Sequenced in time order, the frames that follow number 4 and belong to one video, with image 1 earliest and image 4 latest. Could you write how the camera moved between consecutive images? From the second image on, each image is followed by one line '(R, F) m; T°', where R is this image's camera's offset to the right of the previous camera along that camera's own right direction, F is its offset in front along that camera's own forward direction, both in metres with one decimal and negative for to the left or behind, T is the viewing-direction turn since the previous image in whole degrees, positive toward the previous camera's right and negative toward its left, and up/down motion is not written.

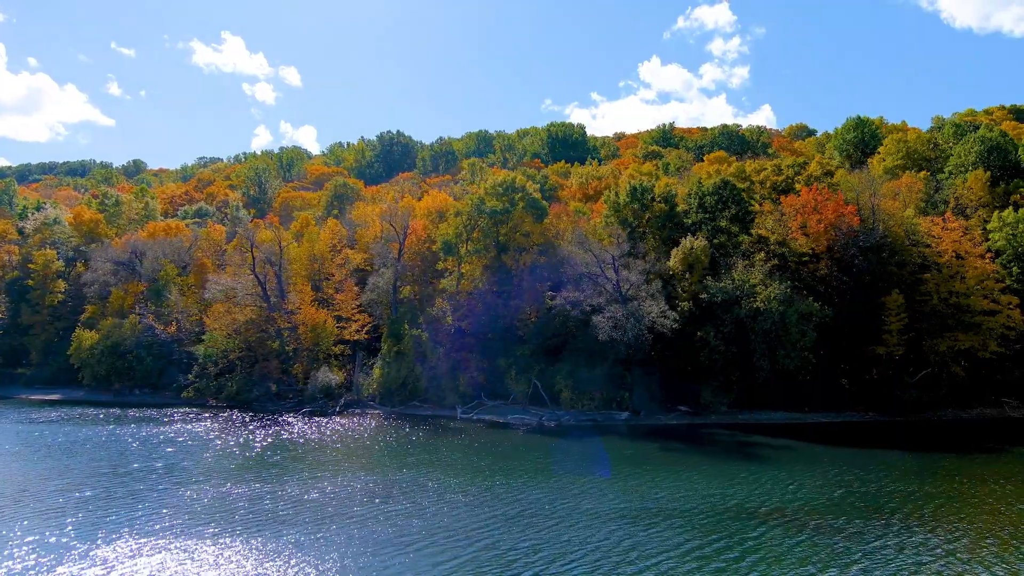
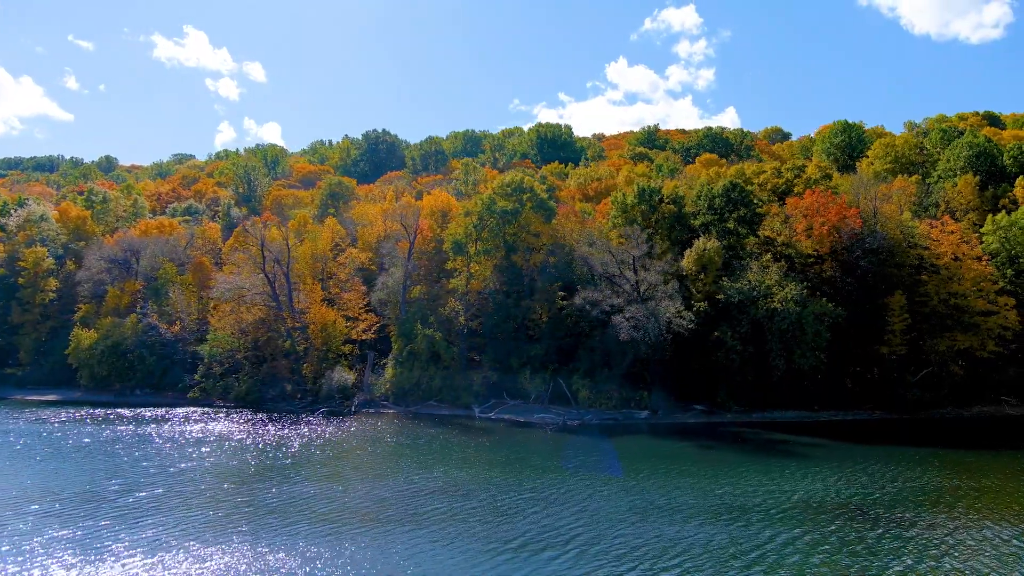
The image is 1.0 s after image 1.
(-2.5, -0.1) m; +2°
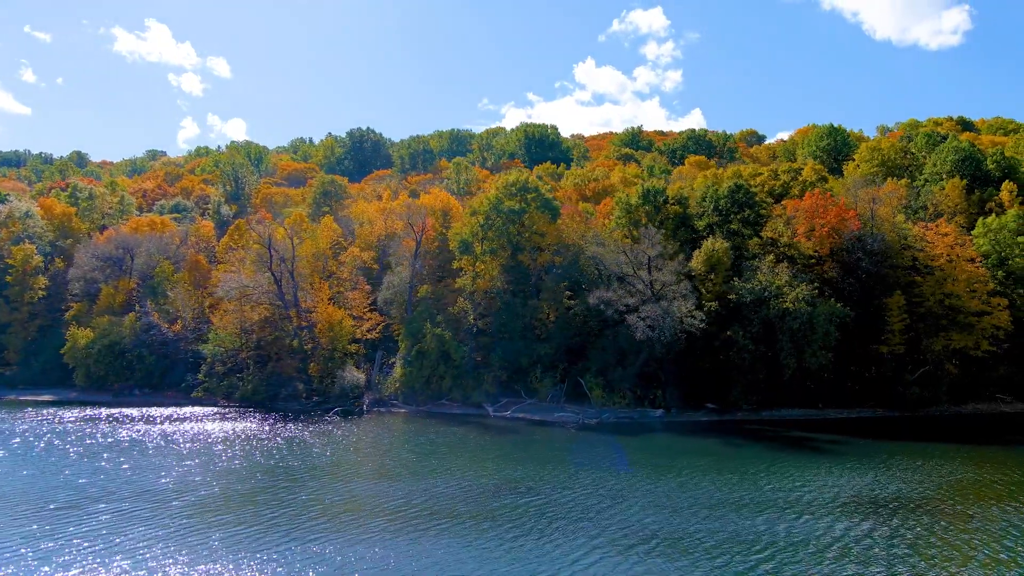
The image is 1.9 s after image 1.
(-2.2, -0.1) m; +2°
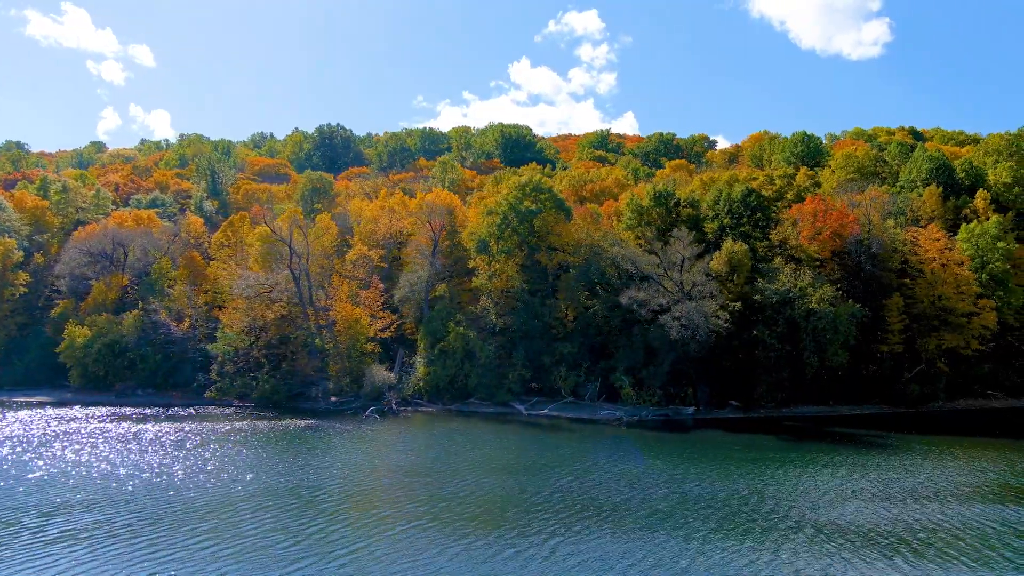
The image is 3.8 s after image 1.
(-4.8, -0.3) m; +4°
